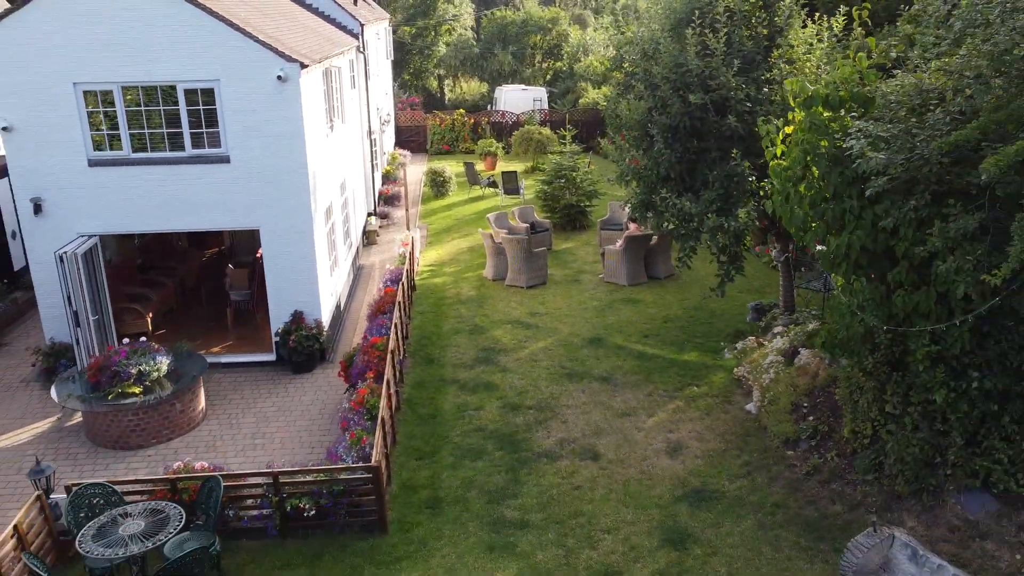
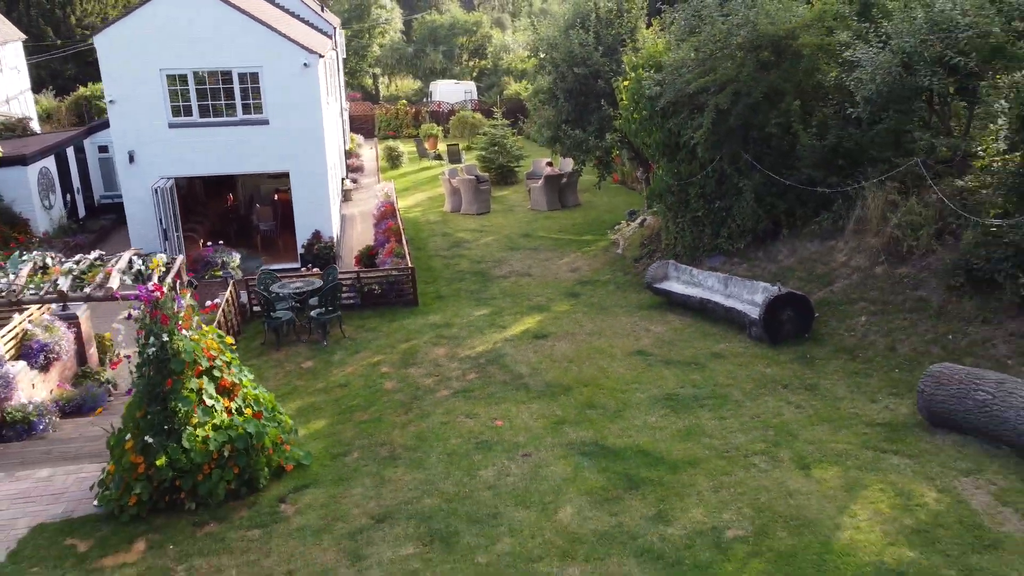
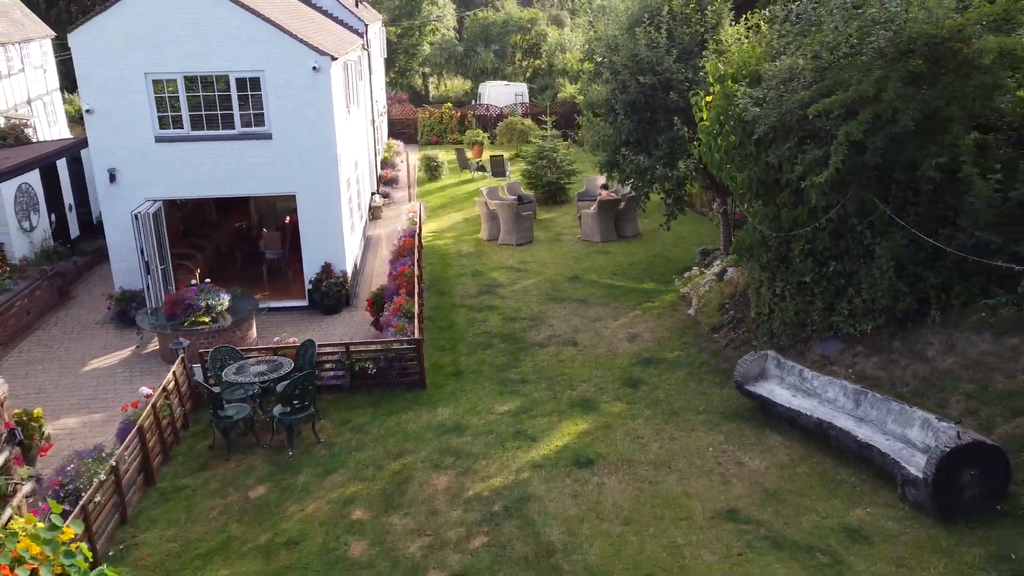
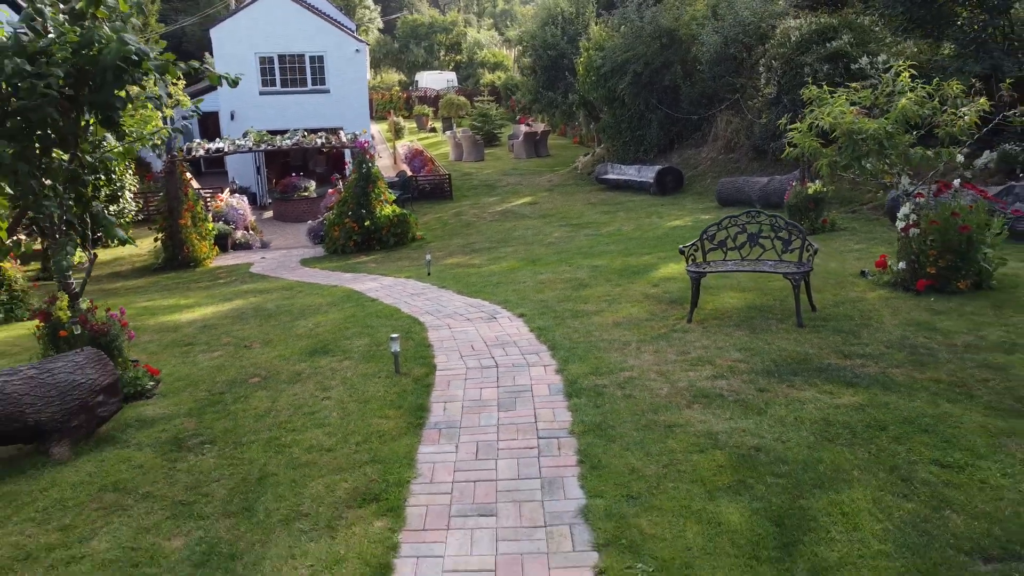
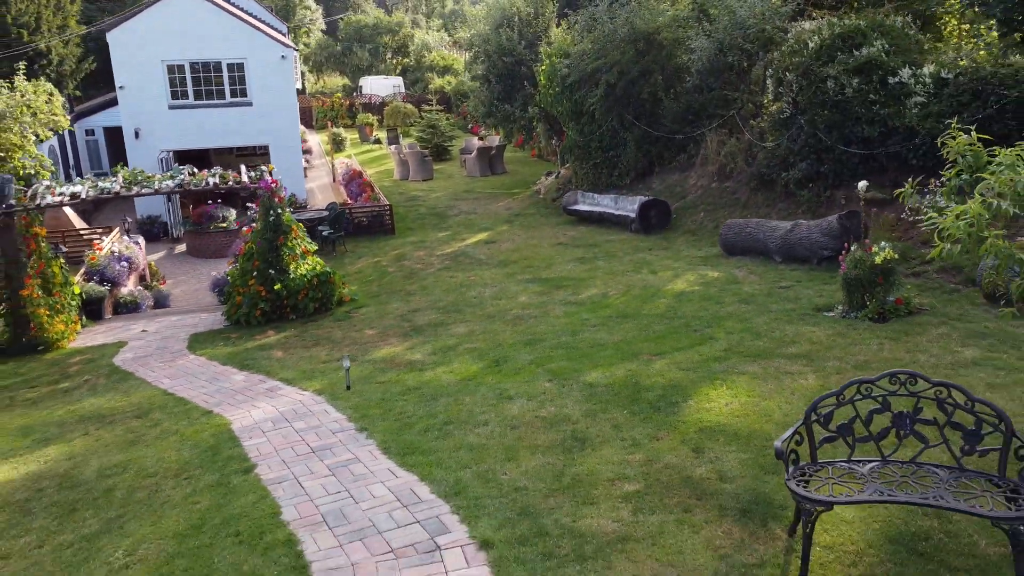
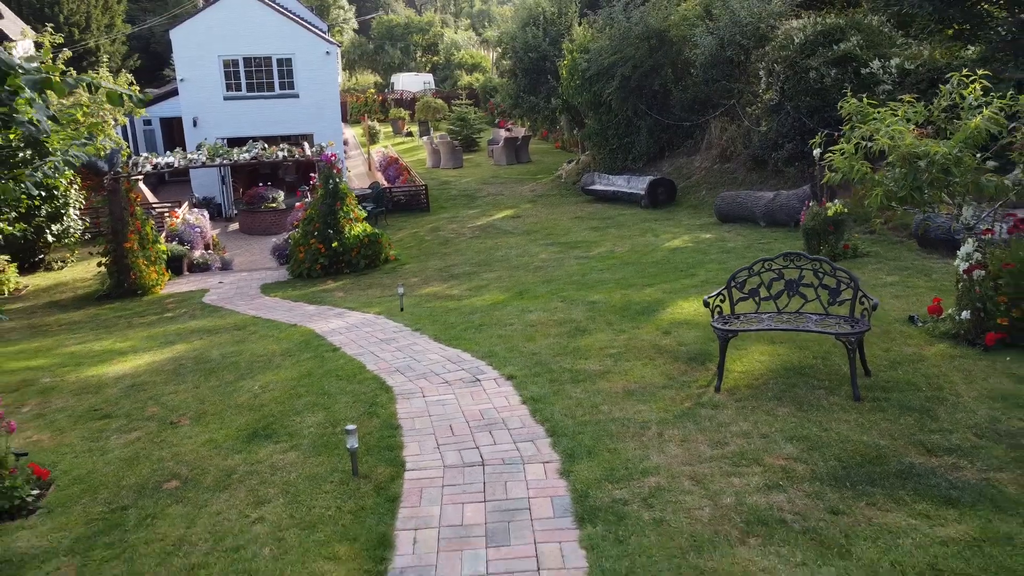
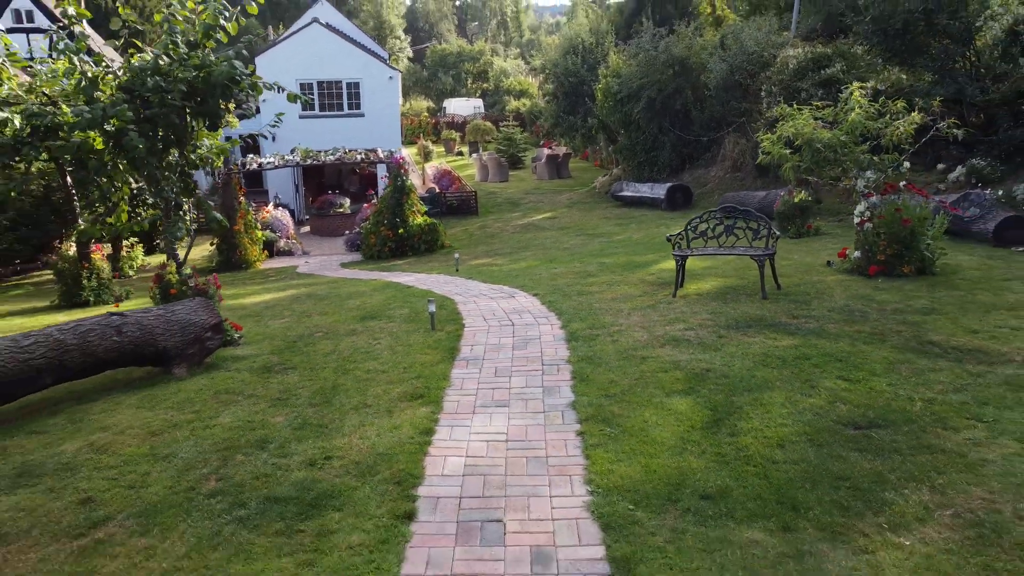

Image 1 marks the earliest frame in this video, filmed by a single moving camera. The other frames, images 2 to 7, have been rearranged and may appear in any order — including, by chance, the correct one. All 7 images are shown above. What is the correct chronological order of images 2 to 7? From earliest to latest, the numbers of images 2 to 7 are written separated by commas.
3, 2, 5, 6, 4, 7
